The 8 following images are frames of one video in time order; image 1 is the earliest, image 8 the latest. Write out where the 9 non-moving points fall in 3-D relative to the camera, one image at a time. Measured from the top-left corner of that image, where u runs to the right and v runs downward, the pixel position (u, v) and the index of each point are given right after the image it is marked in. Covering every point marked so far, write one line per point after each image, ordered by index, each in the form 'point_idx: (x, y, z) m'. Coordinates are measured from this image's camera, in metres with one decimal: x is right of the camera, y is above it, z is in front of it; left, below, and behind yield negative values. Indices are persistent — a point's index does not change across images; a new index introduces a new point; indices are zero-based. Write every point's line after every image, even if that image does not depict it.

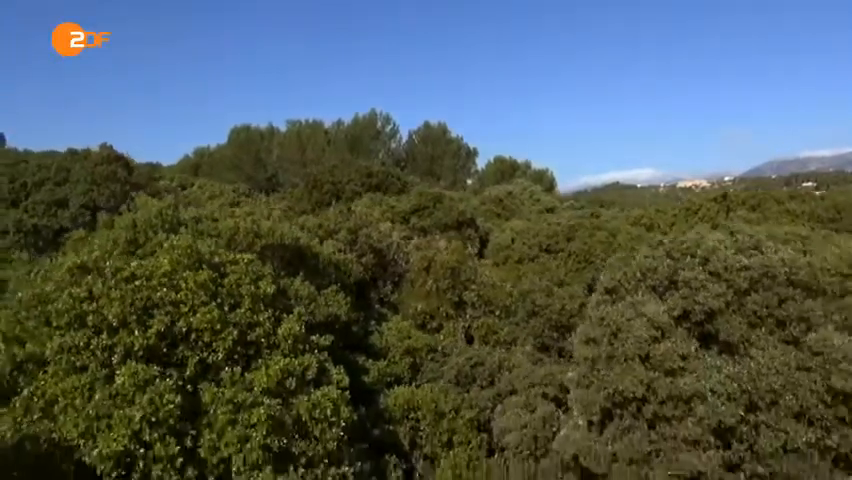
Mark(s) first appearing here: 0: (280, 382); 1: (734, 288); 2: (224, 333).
0: (-2.2, -2.2, +11.5) m
1: (+4.5, -0.7, +11.1) m
2: (-3.0, -1.4, +11.3) m
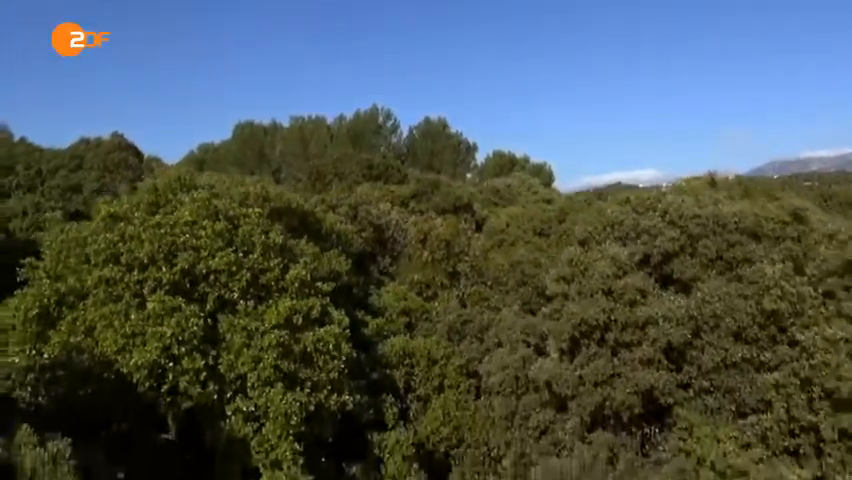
0: (-2.4, -1.4, +13.0) m
1: (+4.3, +0.1, +12.6) m
2: (-3.1, -0.6, +12.8) m
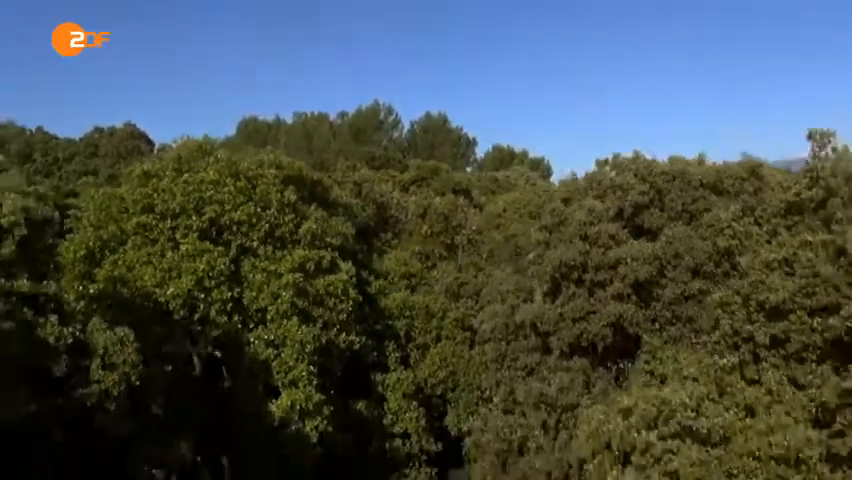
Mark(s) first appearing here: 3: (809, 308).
0: (-2.4, -0.5, +14.7) m
1: (+4.3, +1.0, +14.3) m
2: (-3.2, +0.2, +14.5) m
3: (+4.8, -1.0, +9.3) m
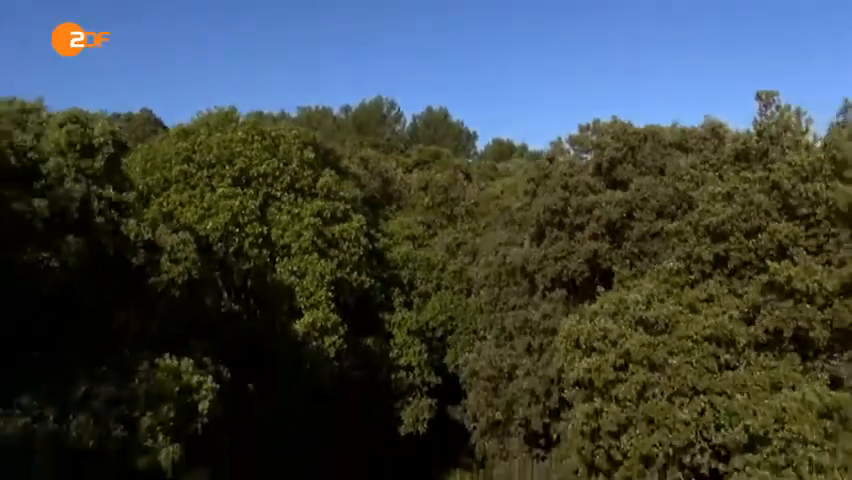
0: (-2.3, +0.6, +16.8) m
1: (+4.3, +2.0, +16.4) m
2: (-3.1, +1.3, +16.6) m
3: (+4.8, +0.1, +11.4) m
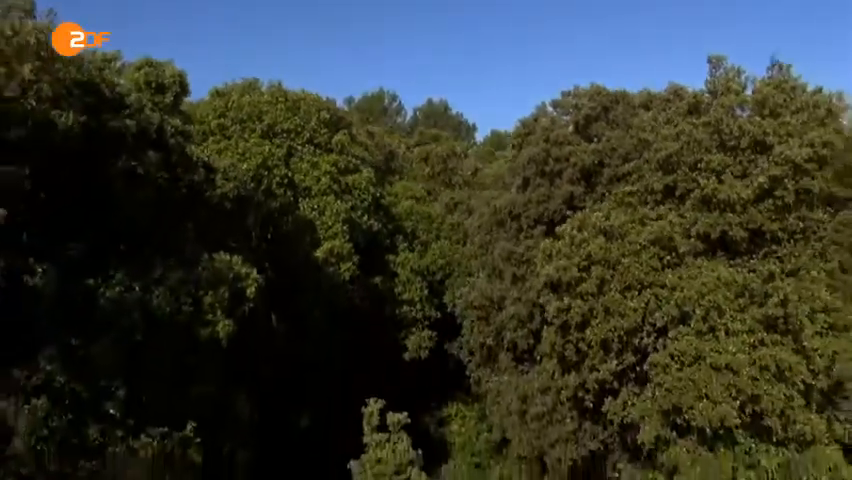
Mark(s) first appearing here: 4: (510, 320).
0: (-2.3, +1.9, +19.5) m
1: (+4.4, +3.3, +19.1) m
2: (-3.1, +2.7, +19.3) m
3: (+4.8, +1.4, +14.1) m
4: (+2.0, -2.0, +18.7) m
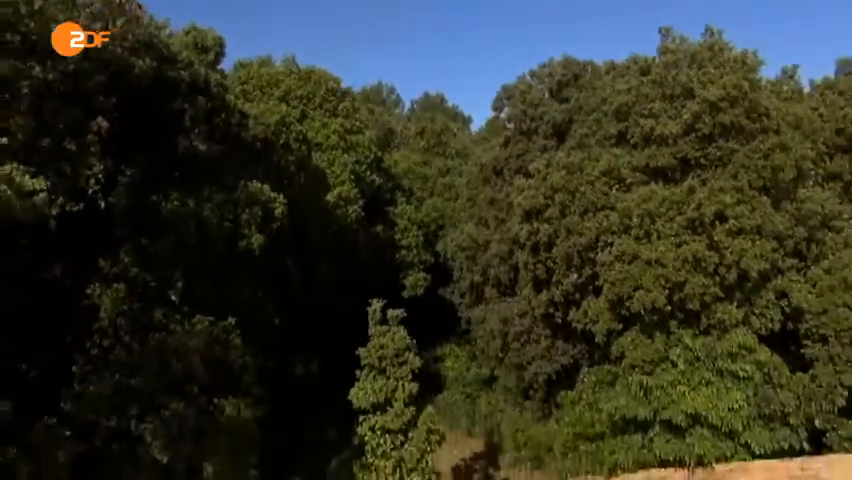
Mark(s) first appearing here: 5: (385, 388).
0: (-2.5, +3.4, +22.5) m
1: (+4.2, +4.8, +22.1) m
2: (-3.3, +4.1, +22.4) m
3: (+4.7, +2.9, +17.1) m
4: (+1.9, -0.5, +21.7) m
5: (-0.8, -3.0, +15.5) m
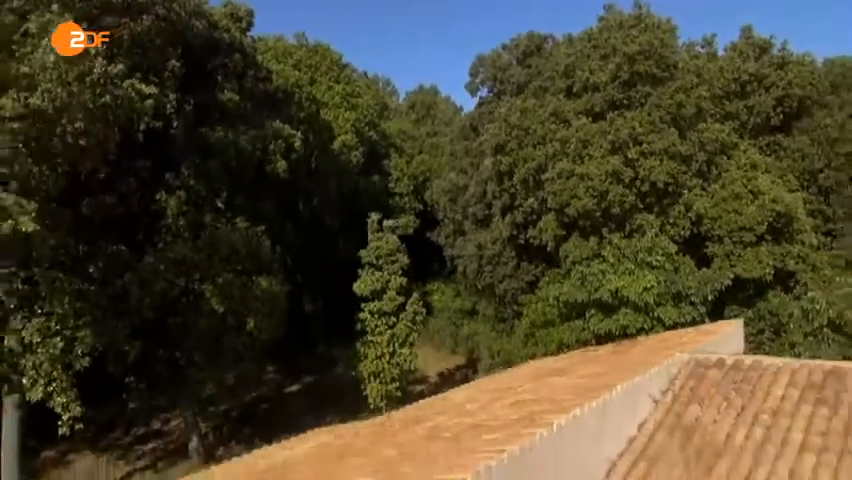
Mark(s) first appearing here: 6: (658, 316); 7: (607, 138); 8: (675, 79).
0: (-2.9, +5.3, +27.1) m
1: (+3.8, +6.8, +26.7) m
2: (-3.7, +6.0, +26.9) m
3: (+4.3, +4.9, +21.7) m
4: (+1.5, +1.5, +26.3) m
5: (-1.2, -1.0, +20.1) m
6: (+5.8, -1.9, +19.3) m
7: (+4.6, +2.6, +19.4) m
8: (+6.5, +4.2, +20.0) m
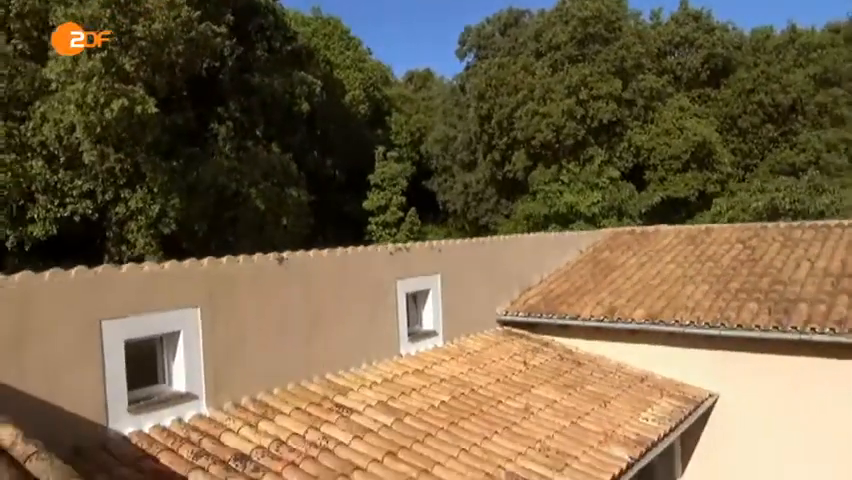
0: (-3.1, +7.7, +32.1) m
1: (+3.6, +9.2, +31.7) m
2: (-3.8, +8.5, +31.9) m
3: (+4.1, +7.3, +26.7) m
4: (+1.3, +3.9, +31.3) m
5: (-1.4, +1.4, +25.1) m
6: (+5.6, +0.5, +24.3) m
7: (+4.4, +4.9, +24.4) m
8: (+6.3, +6.5, +25.1) m
